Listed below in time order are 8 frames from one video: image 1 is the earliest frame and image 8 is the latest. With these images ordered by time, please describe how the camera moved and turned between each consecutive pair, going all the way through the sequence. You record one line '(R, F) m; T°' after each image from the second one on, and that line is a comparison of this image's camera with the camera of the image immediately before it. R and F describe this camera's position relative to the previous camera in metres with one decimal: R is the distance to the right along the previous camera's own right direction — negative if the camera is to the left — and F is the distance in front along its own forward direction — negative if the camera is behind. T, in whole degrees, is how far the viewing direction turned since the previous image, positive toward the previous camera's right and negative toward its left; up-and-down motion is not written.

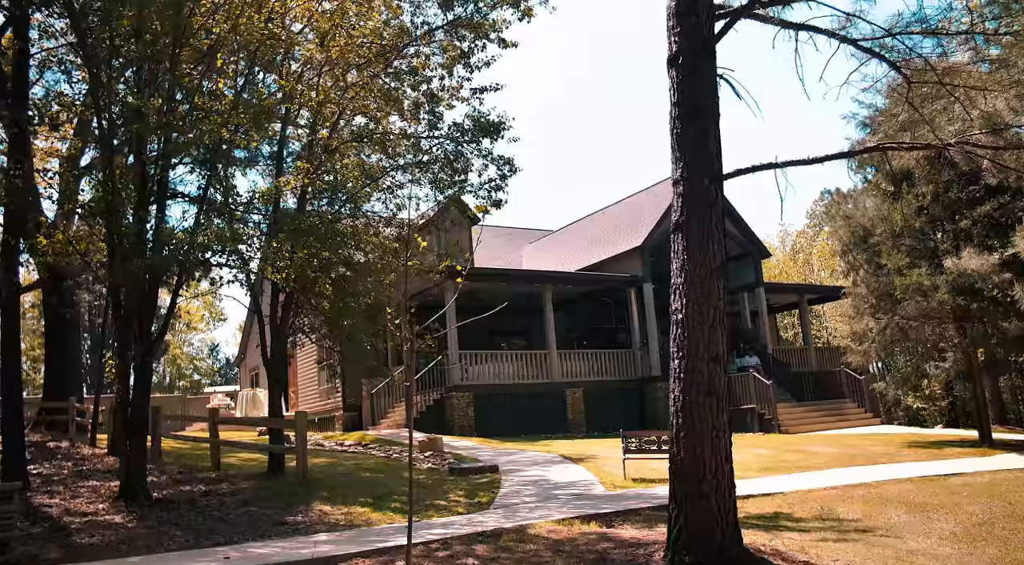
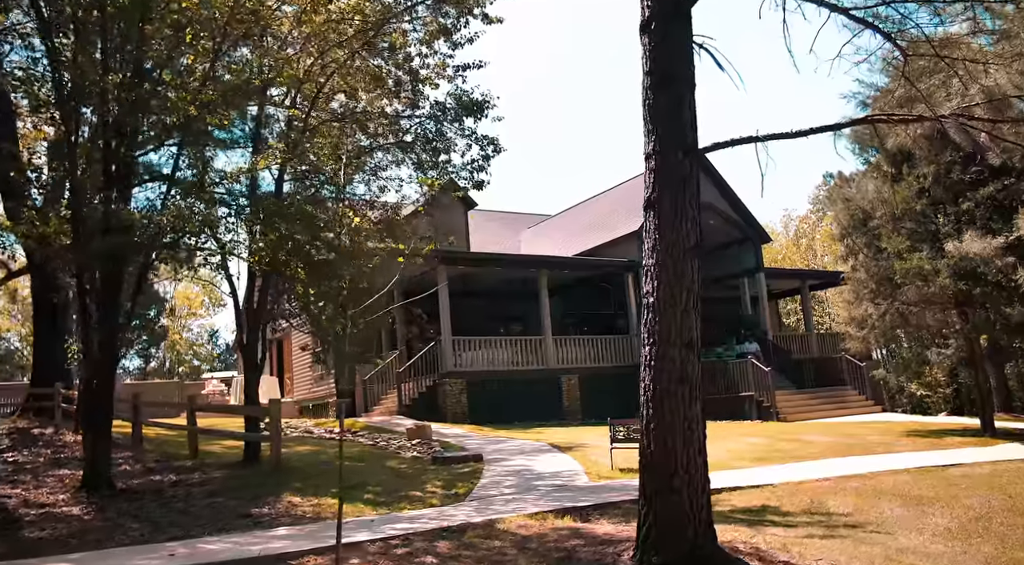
(+0.3, +0.4) m; 0°
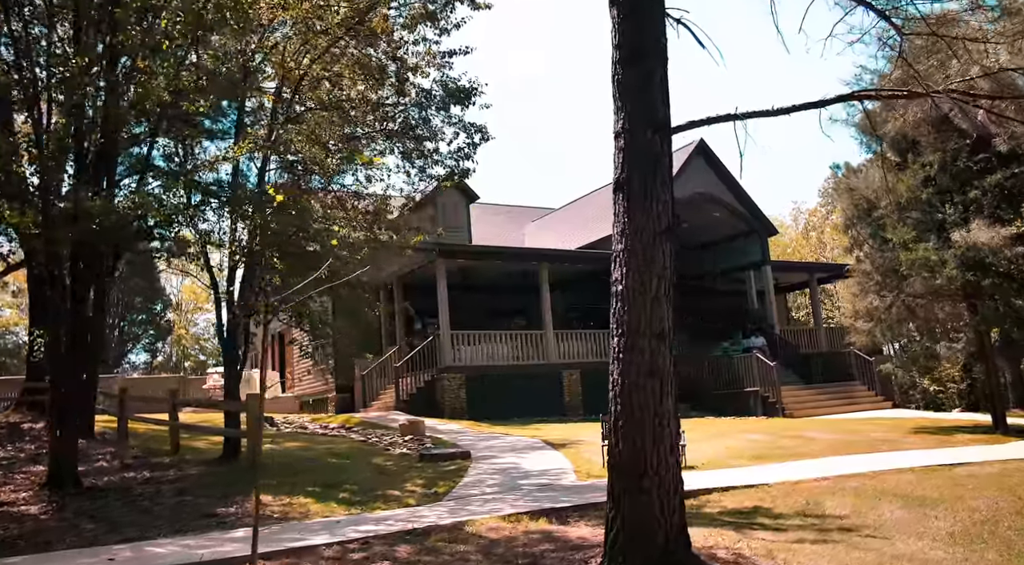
(+0.4, +0.4) m; -1°
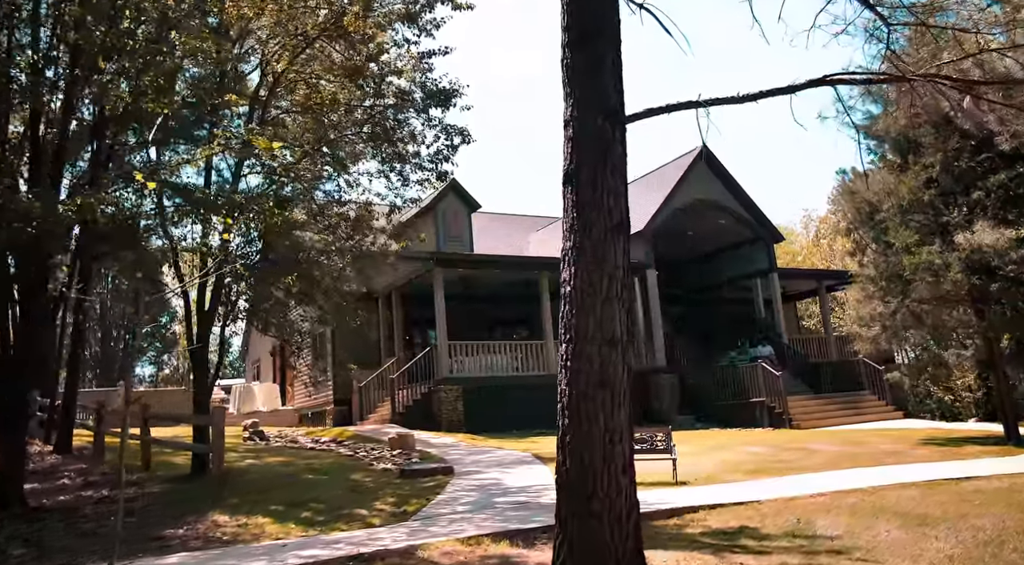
(+0.5, +0.5) m; -1°
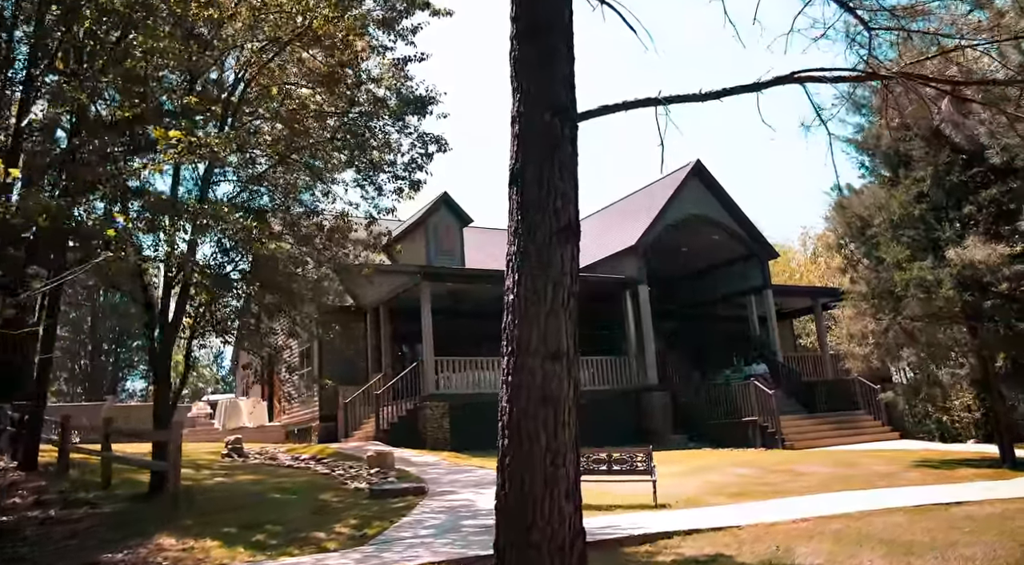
(+0.4, +0.4) m; 0°
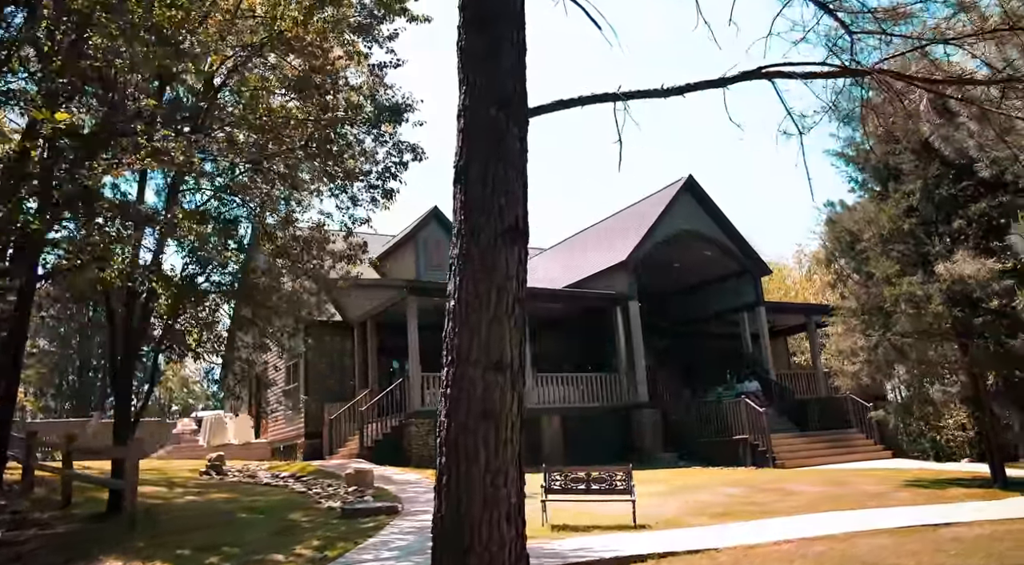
(+0.3, +0.3) m; 0°
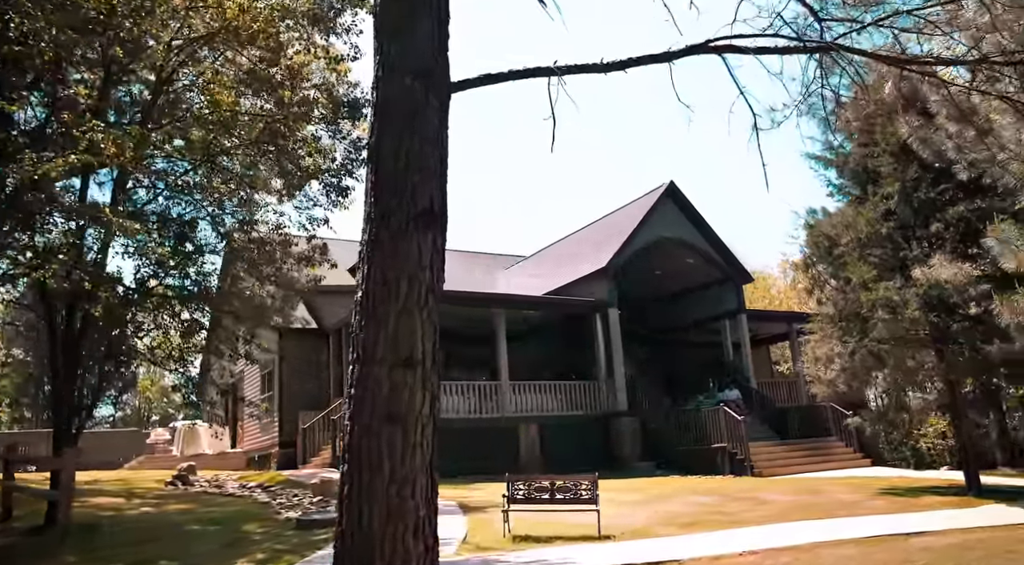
(+0.4, +0.3) m; +1°
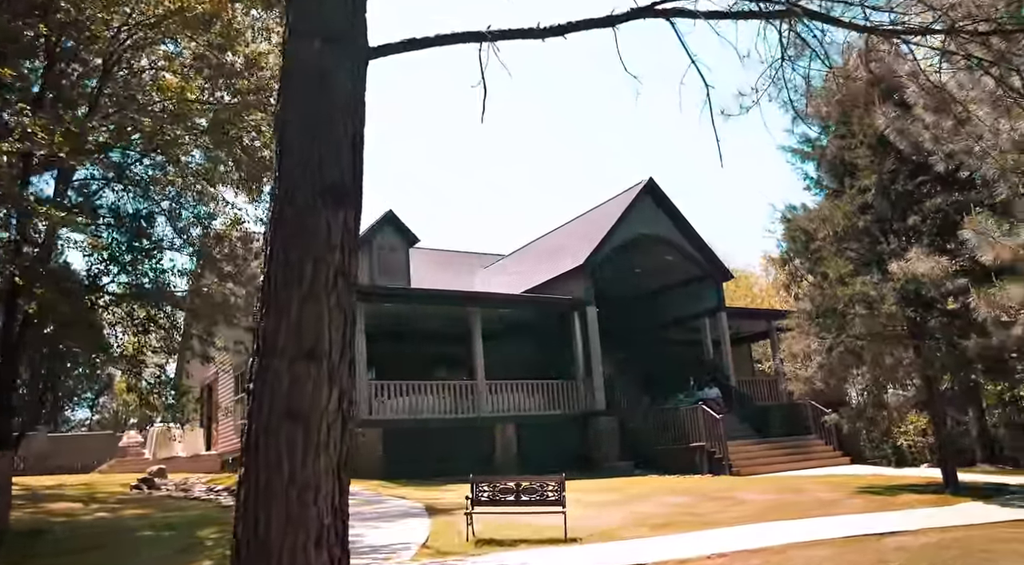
(+0.3, +0.4) m; +1°
